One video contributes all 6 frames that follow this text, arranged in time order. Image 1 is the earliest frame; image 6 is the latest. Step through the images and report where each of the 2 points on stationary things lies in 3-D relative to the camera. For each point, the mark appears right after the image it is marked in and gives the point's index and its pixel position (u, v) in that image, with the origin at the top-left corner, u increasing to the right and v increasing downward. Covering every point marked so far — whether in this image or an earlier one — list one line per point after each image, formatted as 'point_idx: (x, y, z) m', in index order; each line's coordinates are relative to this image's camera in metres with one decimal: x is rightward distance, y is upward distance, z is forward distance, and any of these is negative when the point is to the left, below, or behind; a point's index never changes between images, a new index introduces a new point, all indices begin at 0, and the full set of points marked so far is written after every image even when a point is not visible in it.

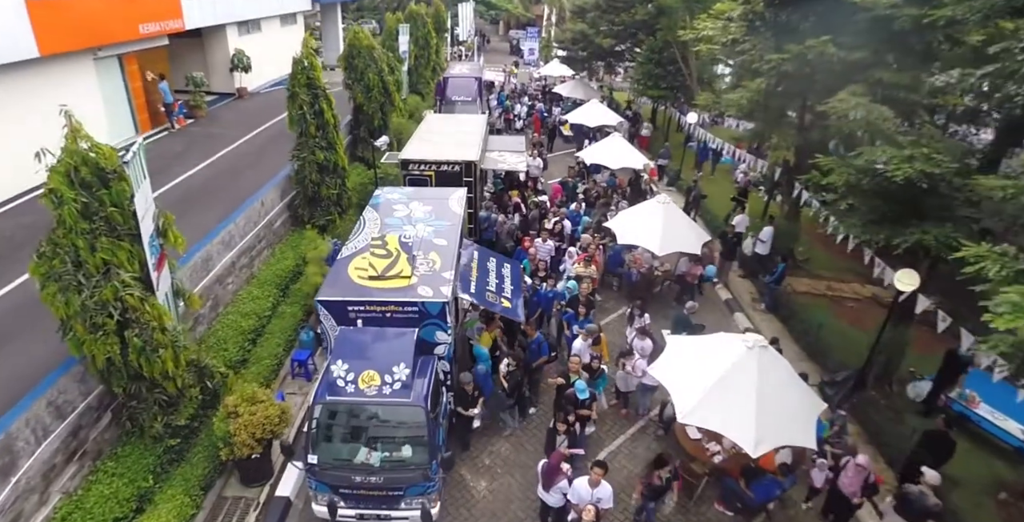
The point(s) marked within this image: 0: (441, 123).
0: (-2.1, +4.2, +16.0) m
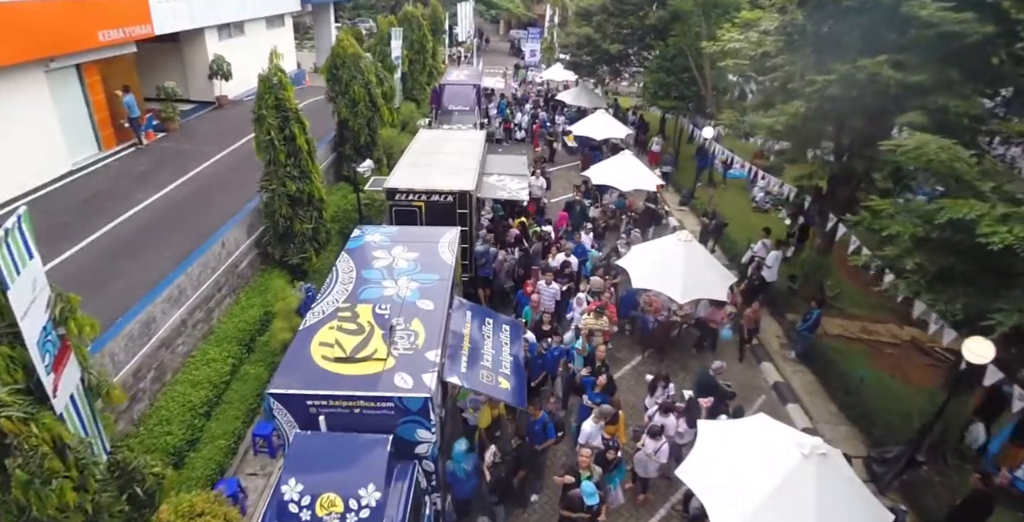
0: (-2.1, +3.3, +14.4) m
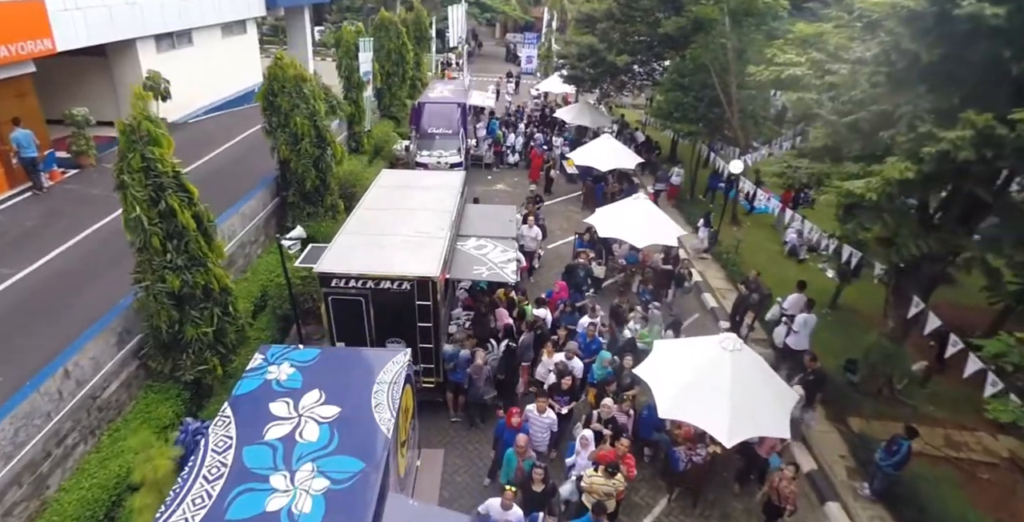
0: (-2.4, +1.5, +11.3) m
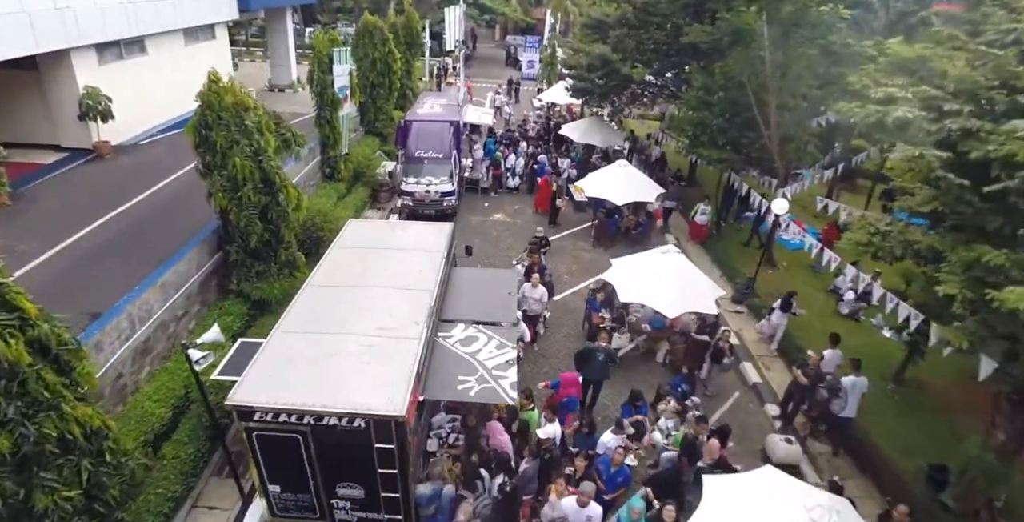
0: (-2.4, +0.2, +8.8) m
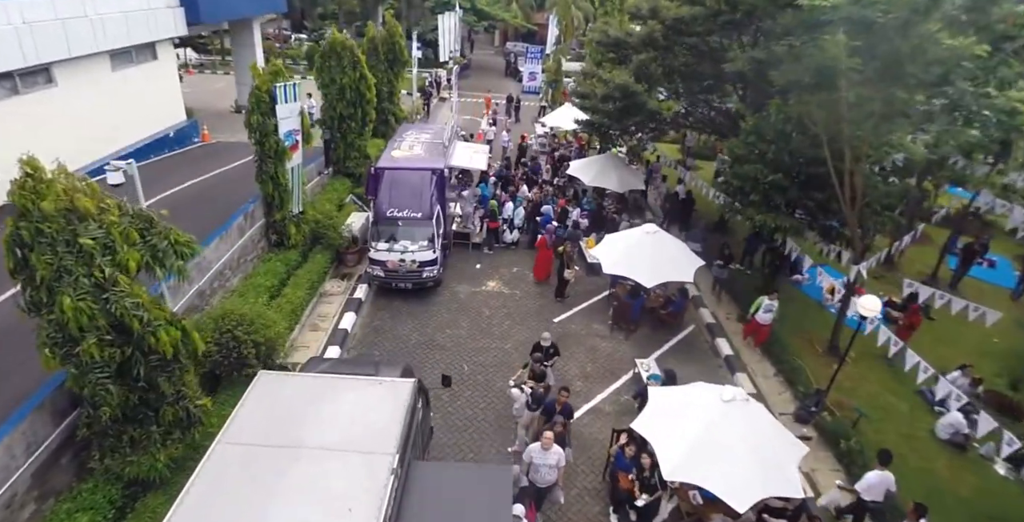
0: (-2.5, -1.9, +5.6) m
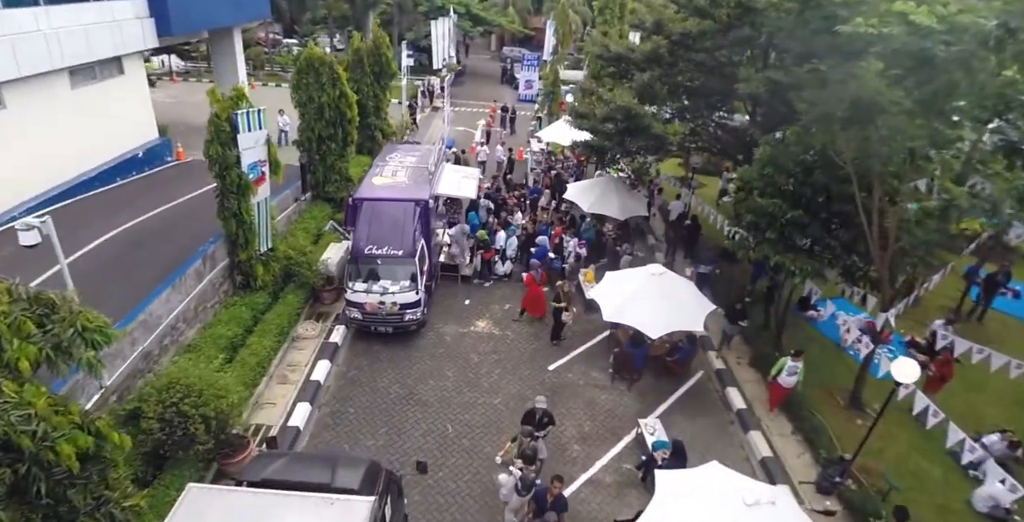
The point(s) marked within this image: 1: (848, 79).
0: (-2.7, -2.8, +4.4) m
1: (+4.9, +2.6, +7.8) m
